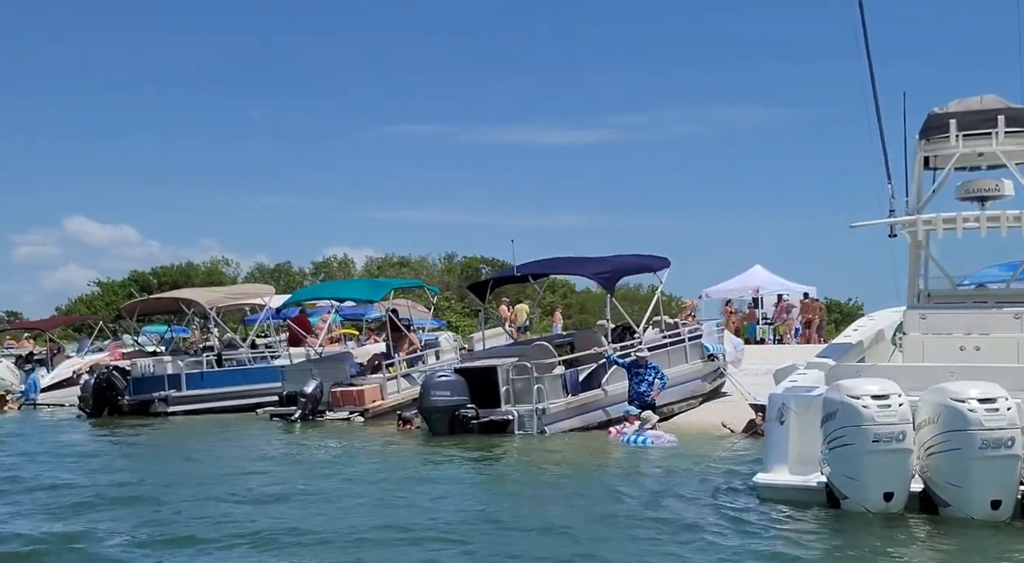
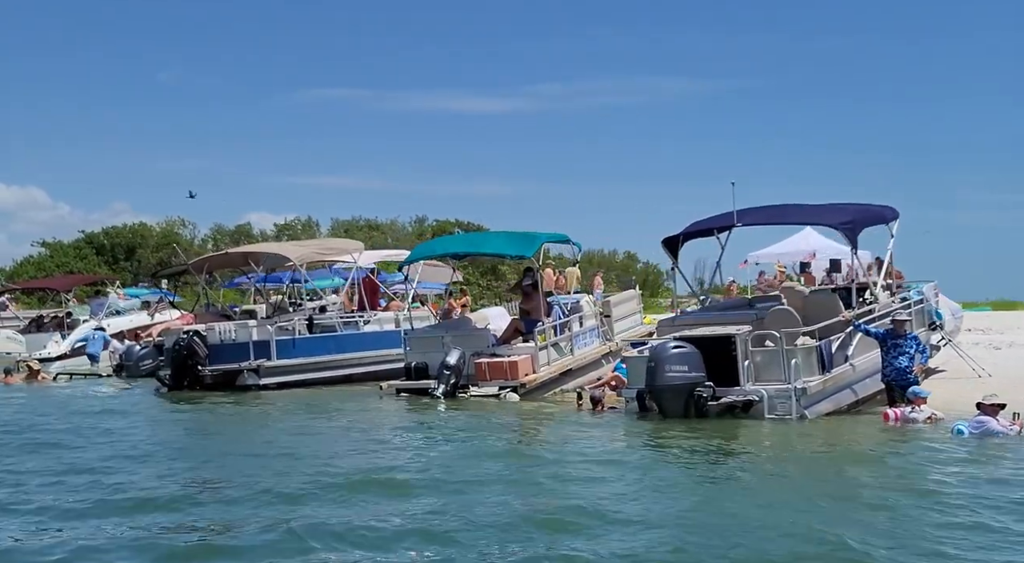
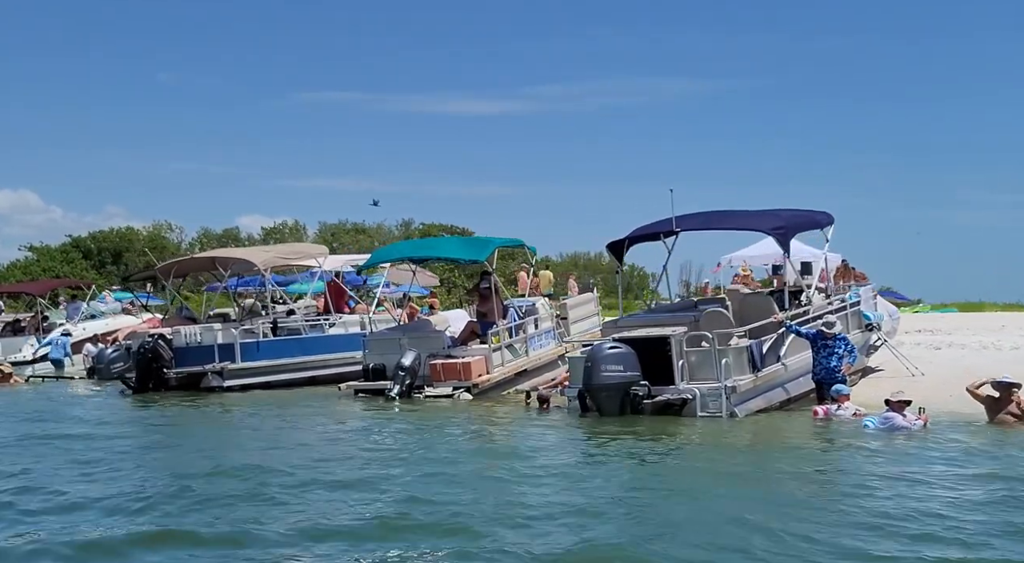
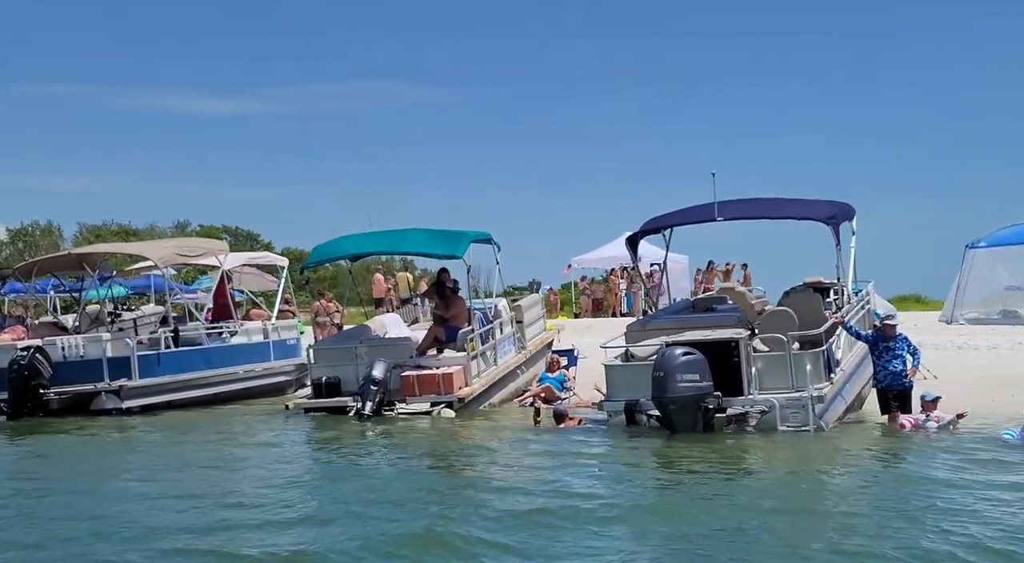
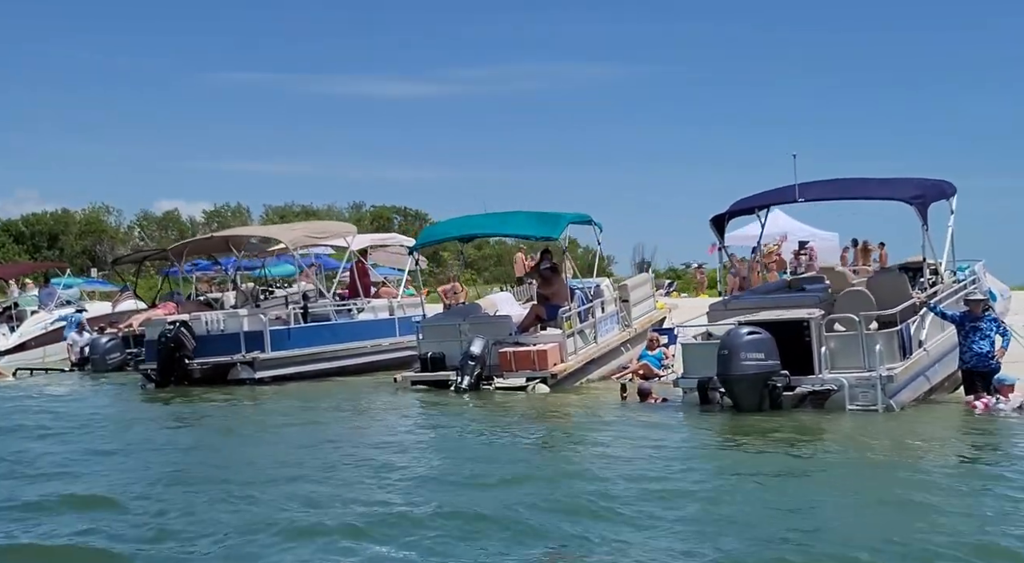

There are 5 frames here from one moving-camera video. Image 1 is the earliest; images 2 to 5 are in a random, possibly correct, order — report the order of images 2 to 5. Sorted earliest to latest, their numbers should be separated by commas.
3, 2, 5, 4
